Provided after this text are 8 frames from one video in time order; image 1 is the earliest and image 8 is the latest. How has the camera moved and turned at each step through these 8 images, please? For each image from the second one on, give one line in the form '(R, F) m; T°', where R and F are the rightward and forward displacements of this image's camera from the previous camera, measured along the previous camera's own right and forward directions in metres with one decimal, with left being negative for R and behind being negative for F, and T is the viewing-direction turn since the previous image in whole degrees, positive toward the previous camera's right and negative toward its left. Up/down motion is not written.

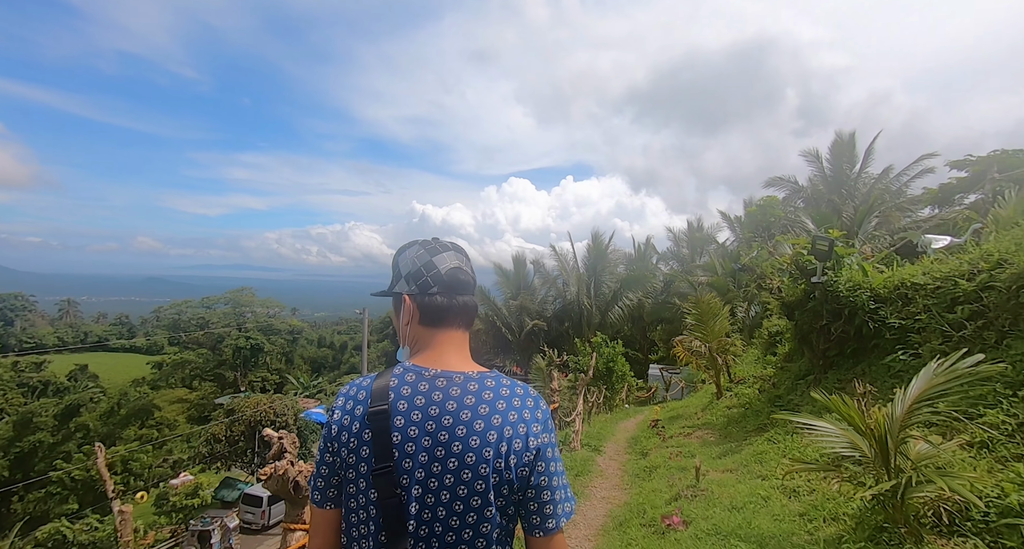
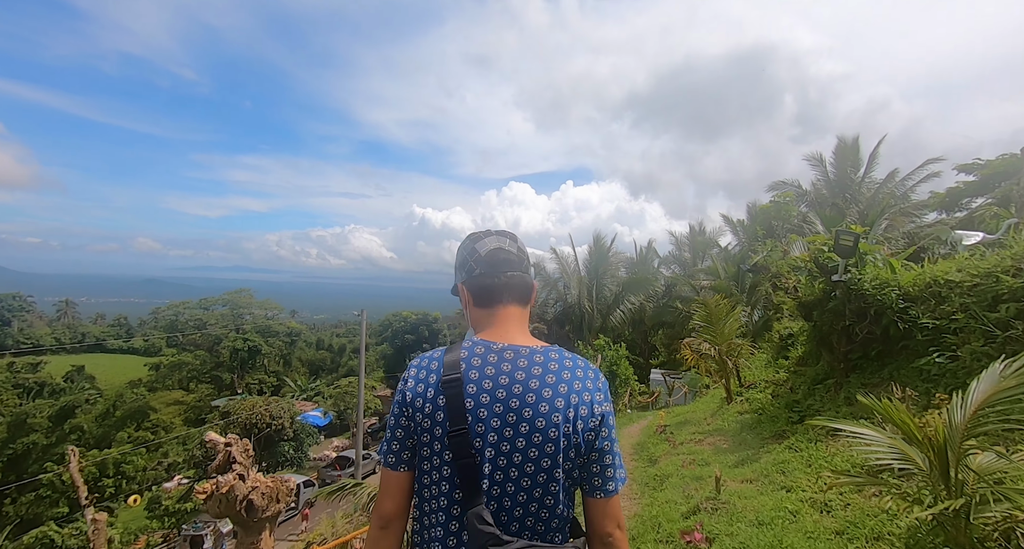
(0.0, +0.2) m; 0°
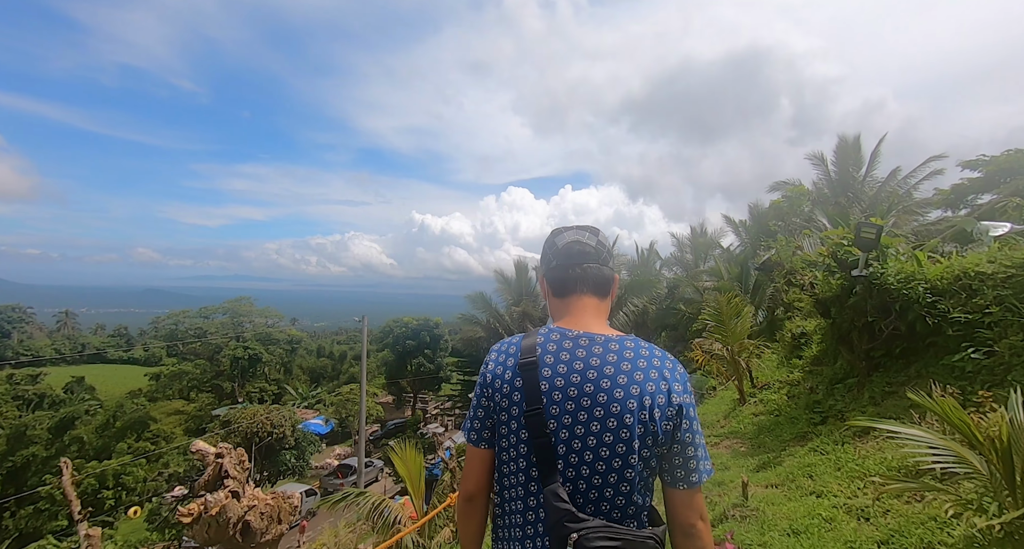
(-0.1, +0.1) m; 0°
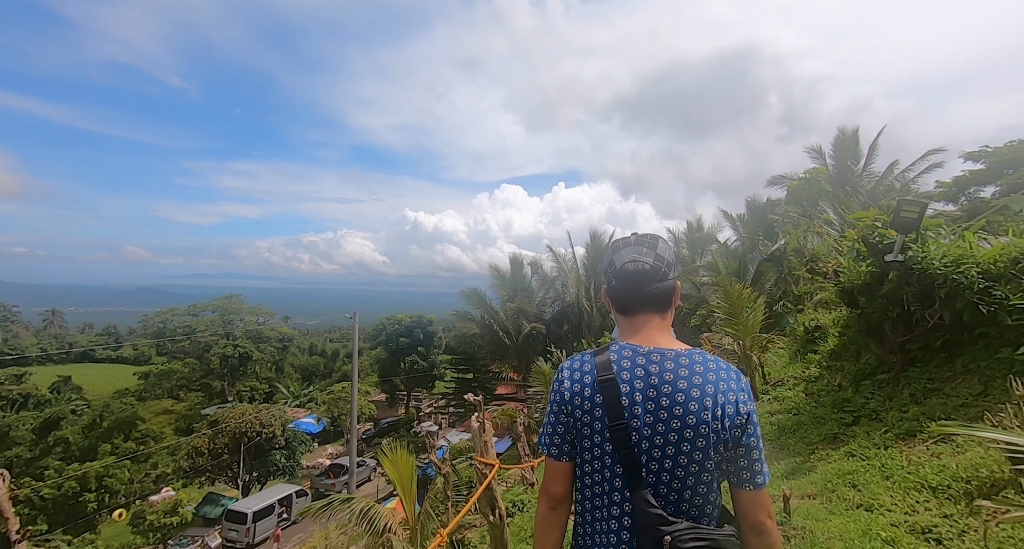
(0.0, +0.4) m; +1°
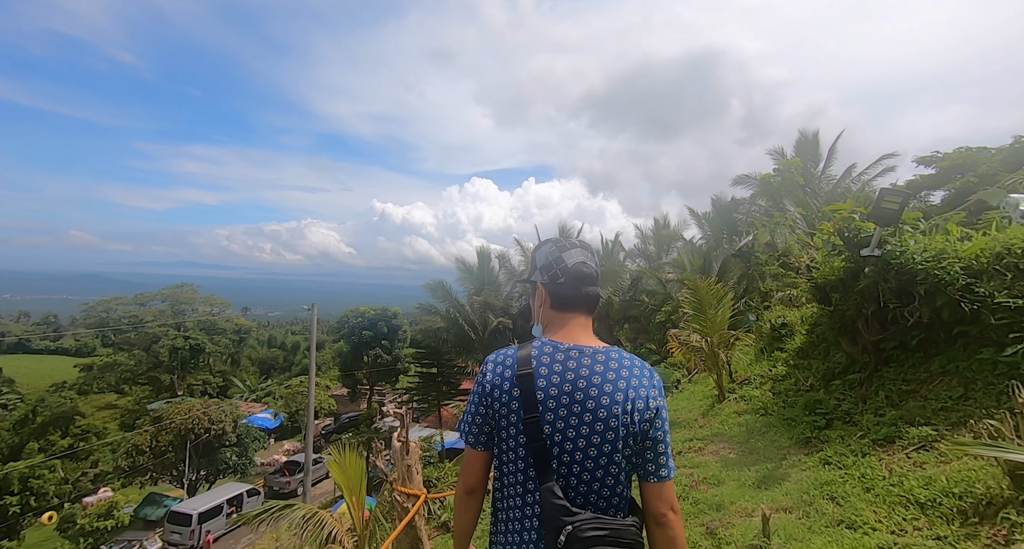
(+0.1, +0.3) m; +4°
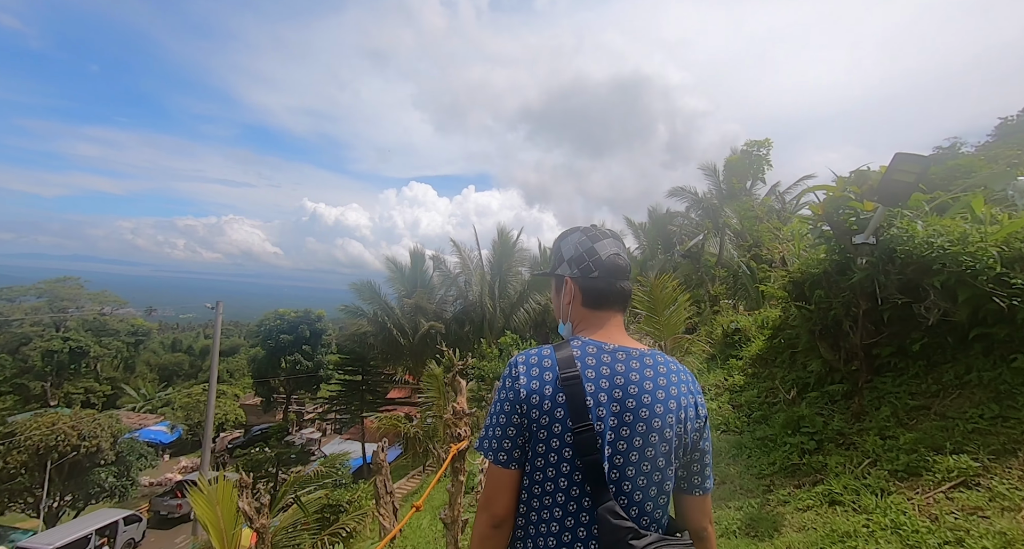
(+0.1, +0.8) m; +8°
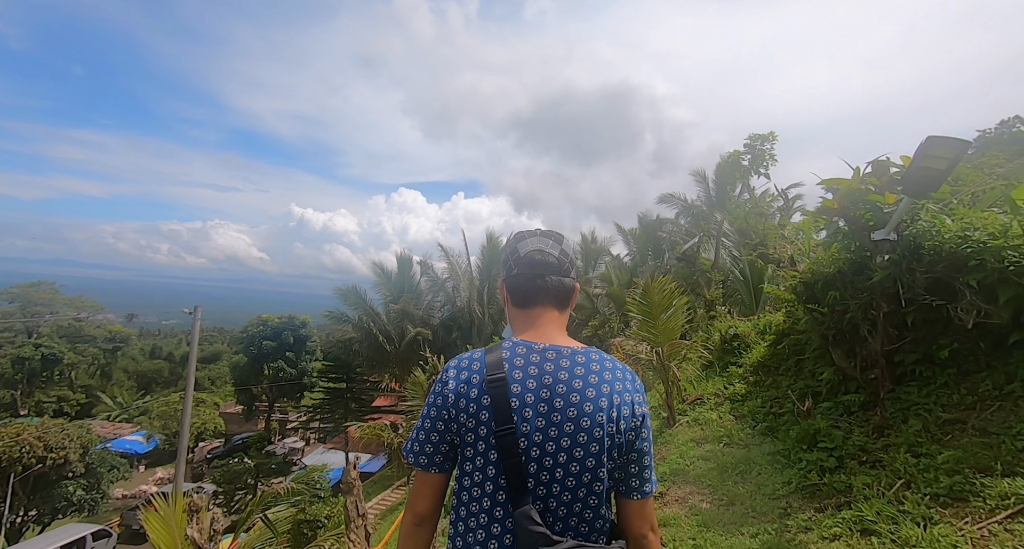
(0.0, +0.3) m; +1°
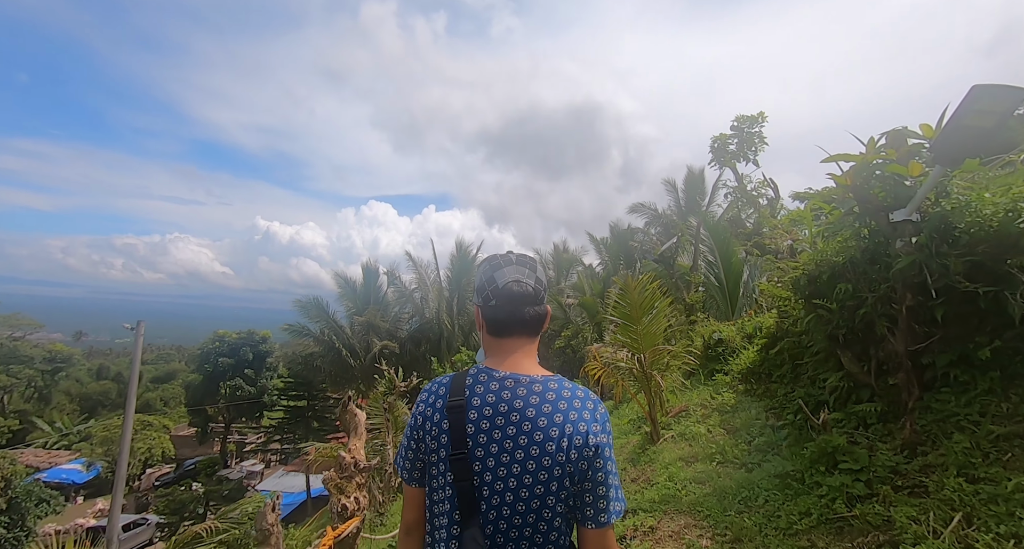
(+0.1, +0.5) m; +3°
